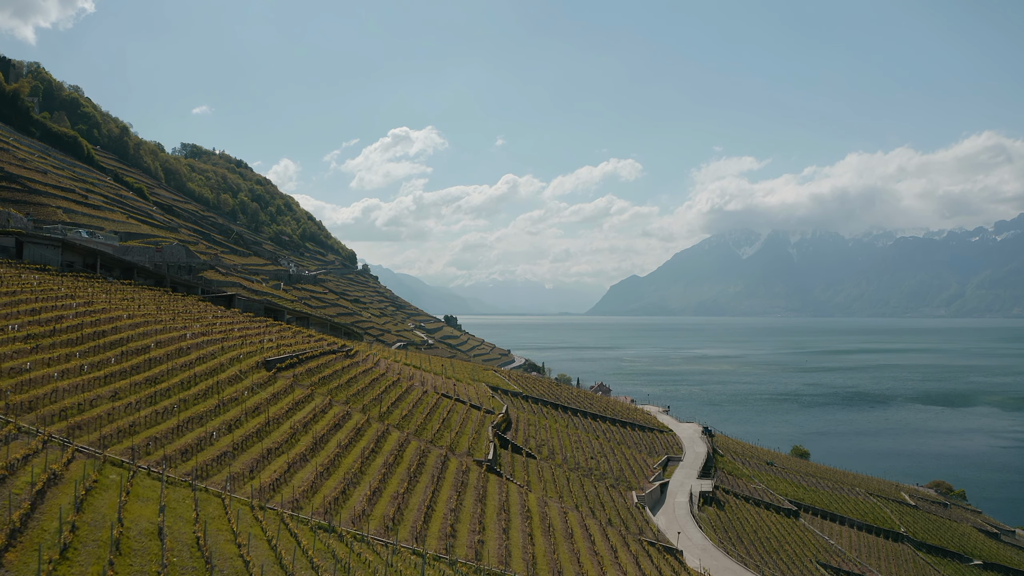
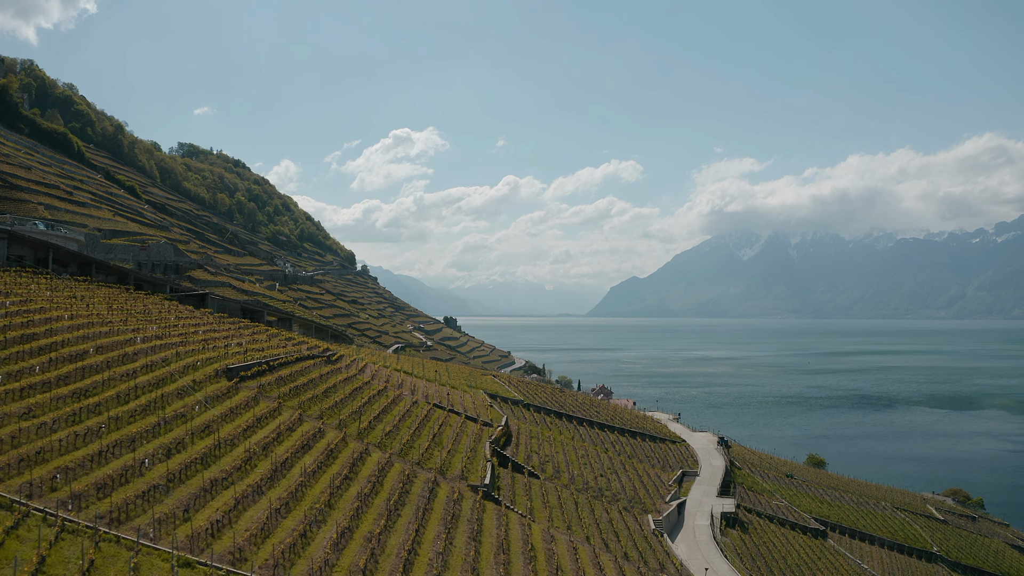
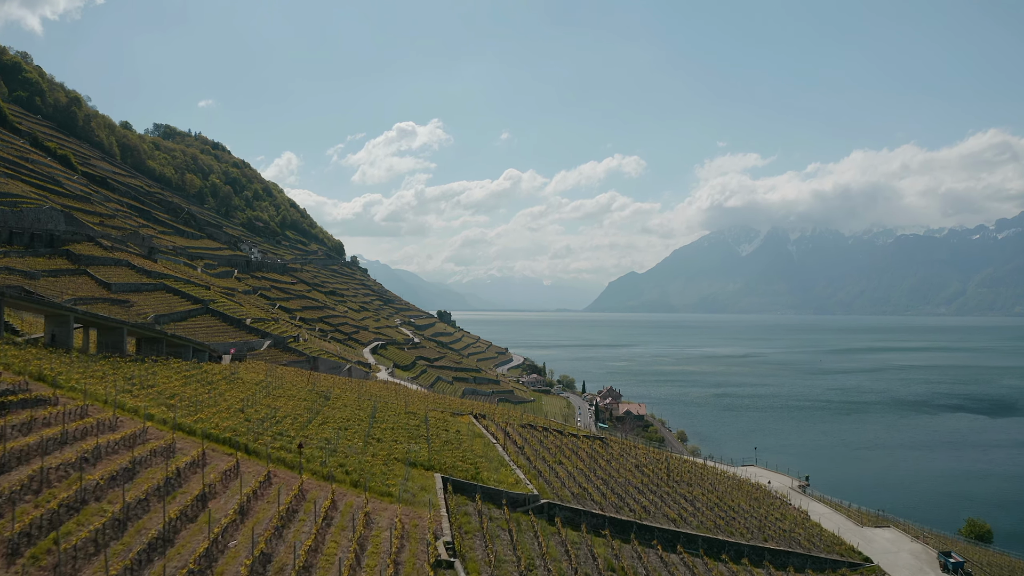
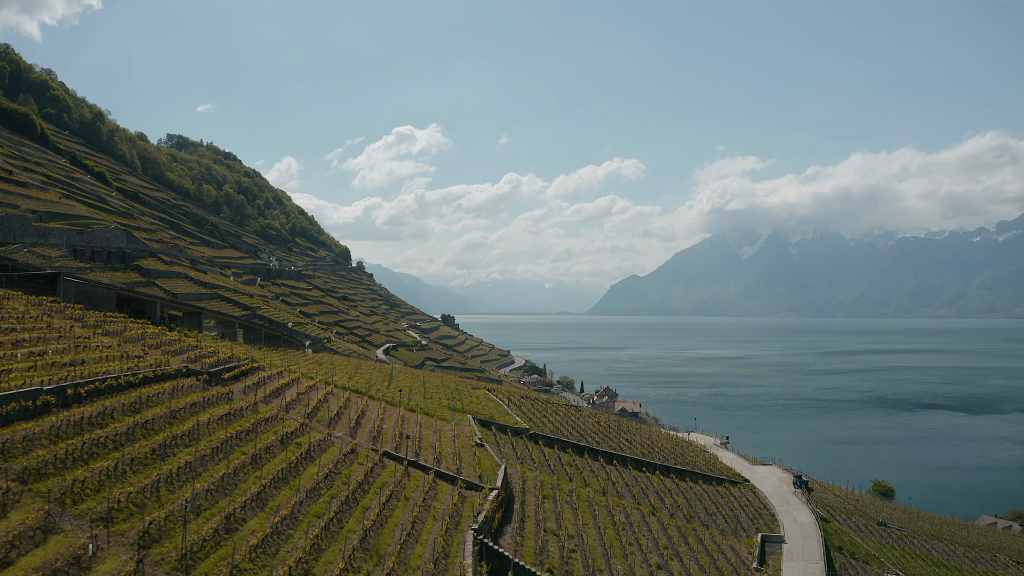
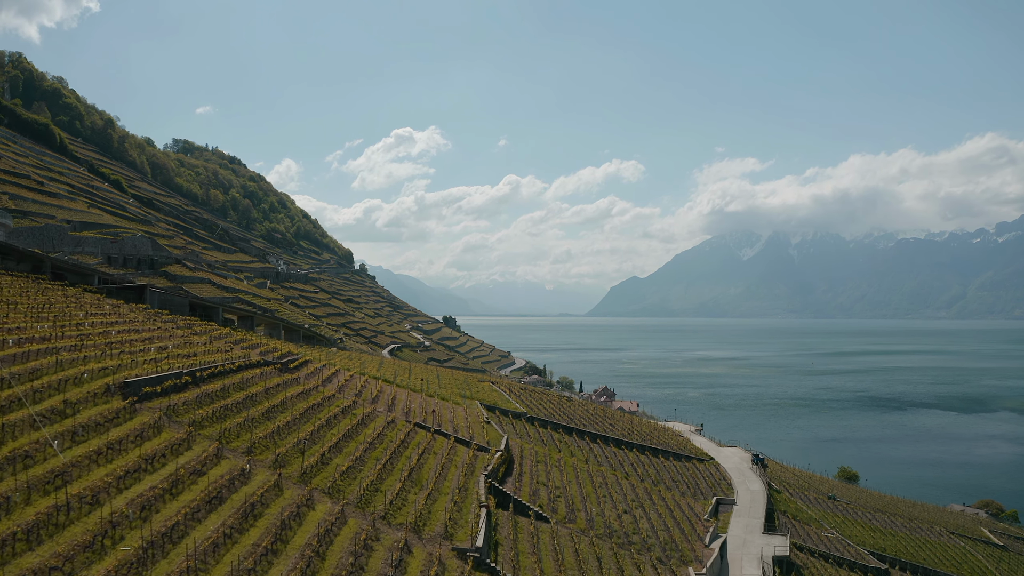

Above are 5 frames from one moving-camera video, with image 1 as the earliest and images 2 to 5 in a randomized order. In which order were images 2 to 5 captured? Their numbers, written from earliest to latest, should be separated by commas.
2, 5, 4, 3
